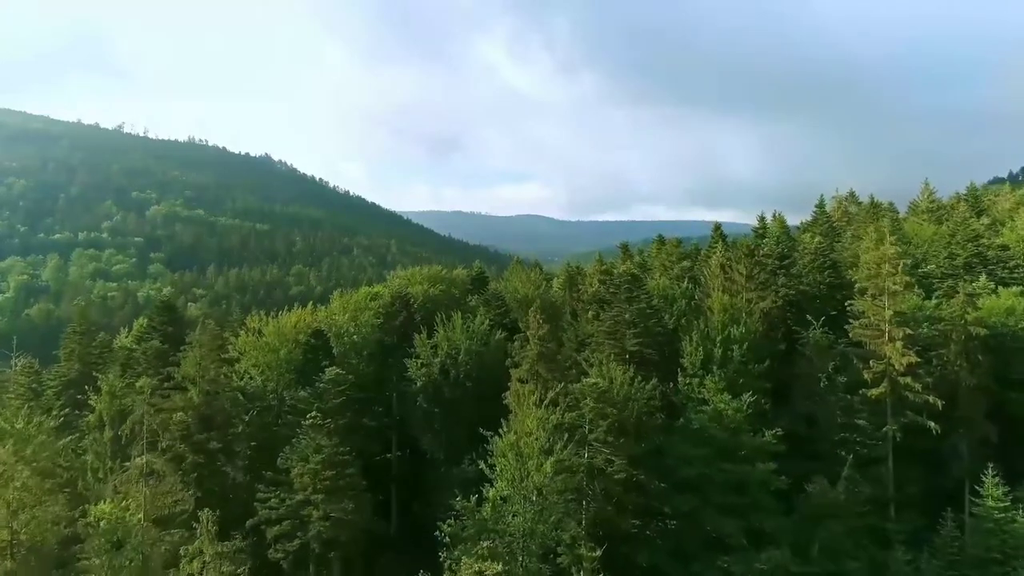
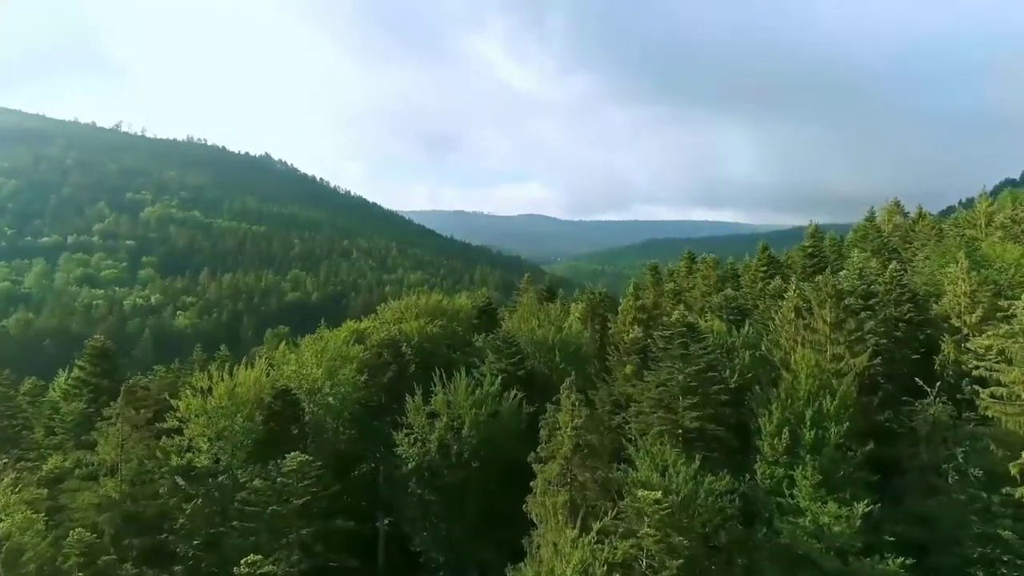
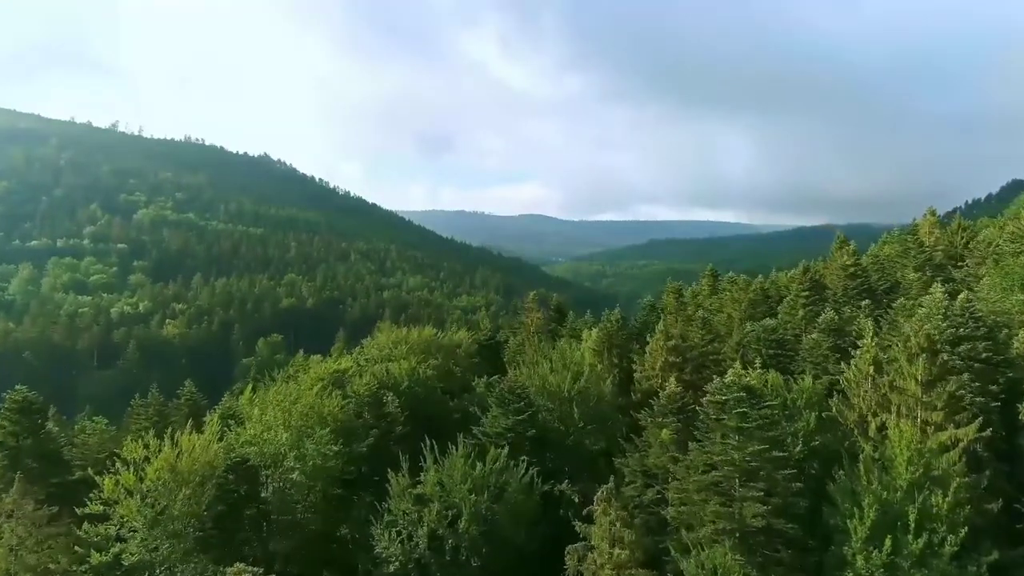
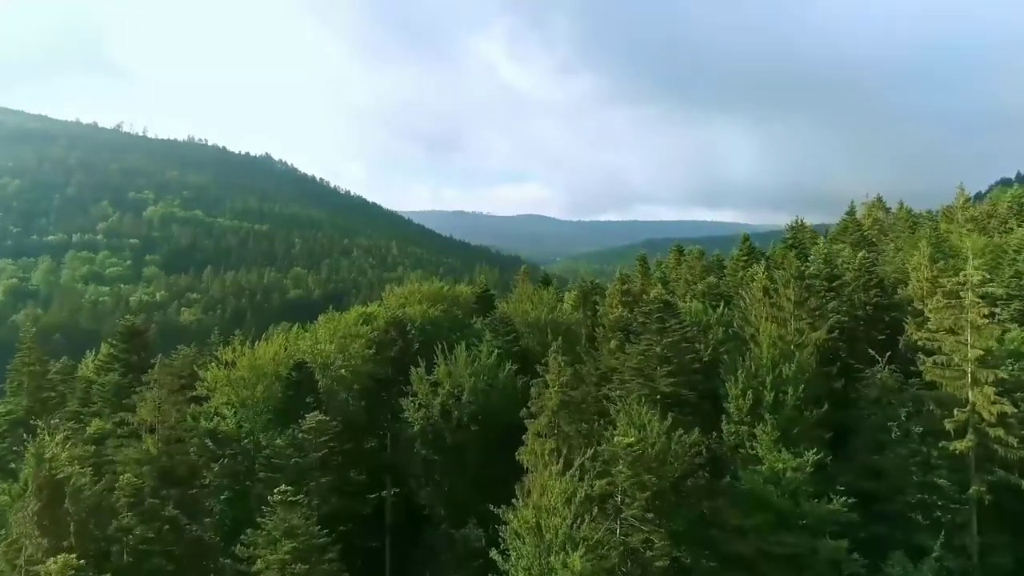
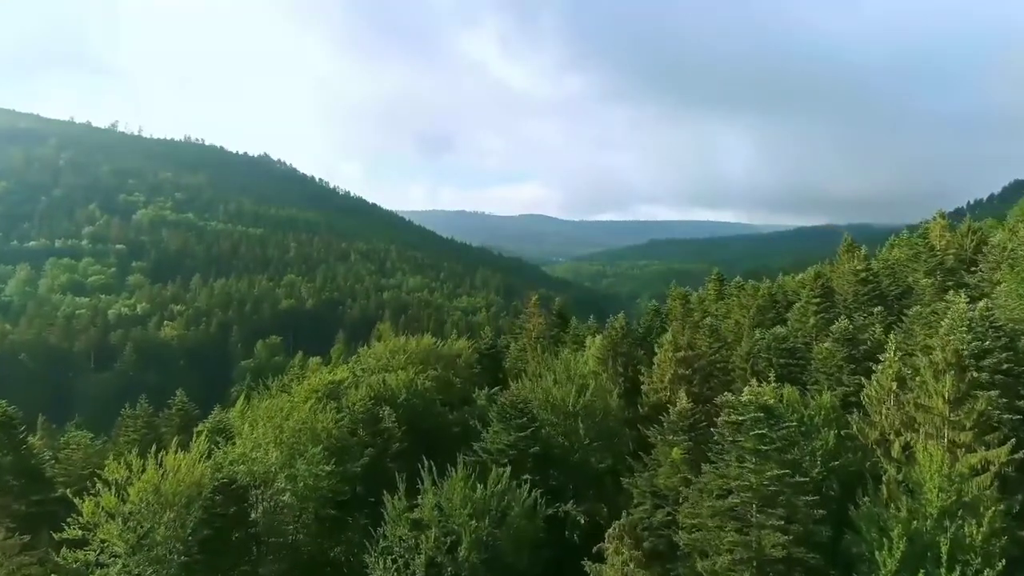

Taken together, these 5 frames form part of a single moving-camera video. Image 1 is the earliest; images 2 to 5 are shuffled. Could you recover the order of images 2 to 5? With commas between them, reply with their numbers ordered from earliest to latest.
4, 2, 3, 5
